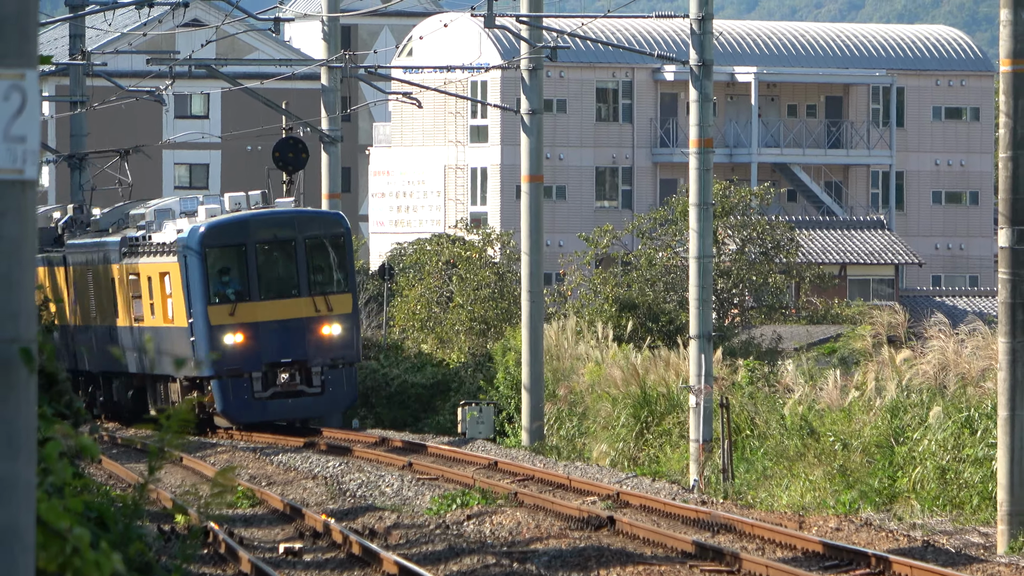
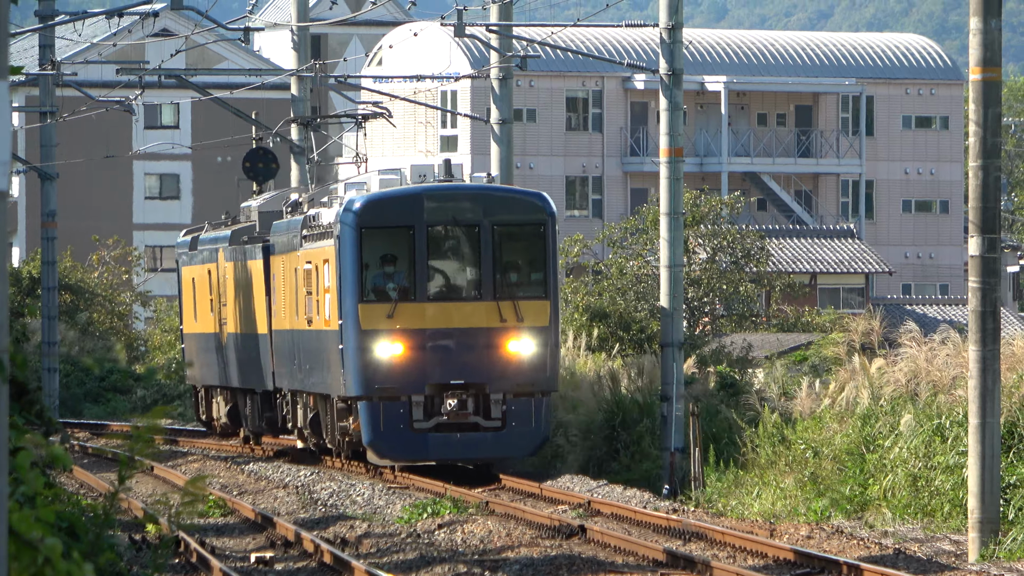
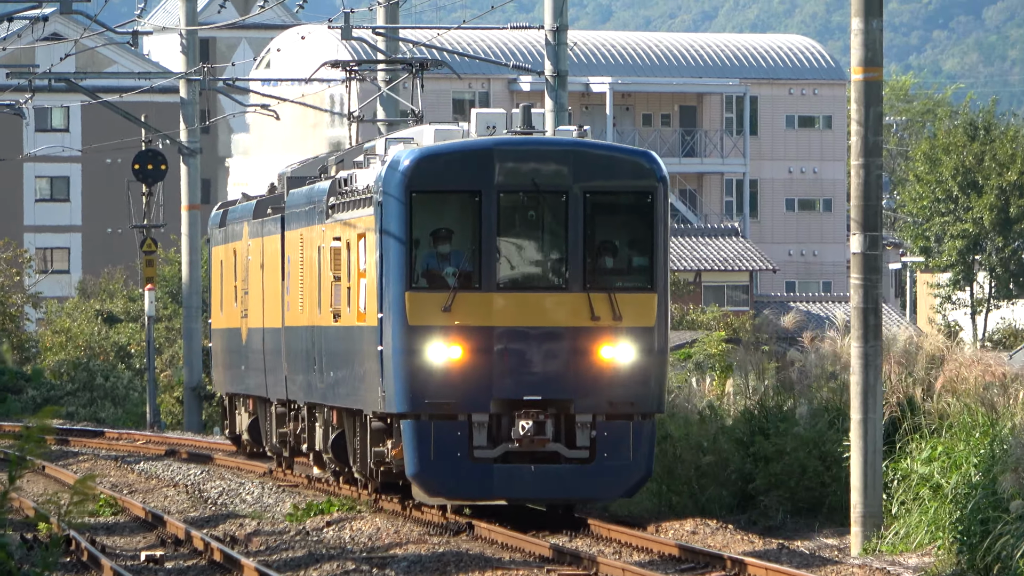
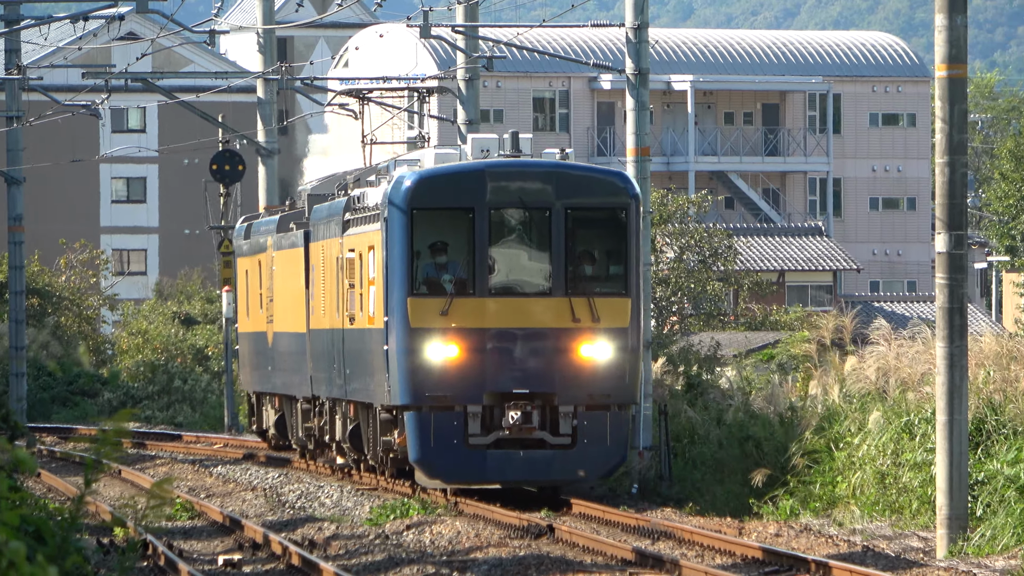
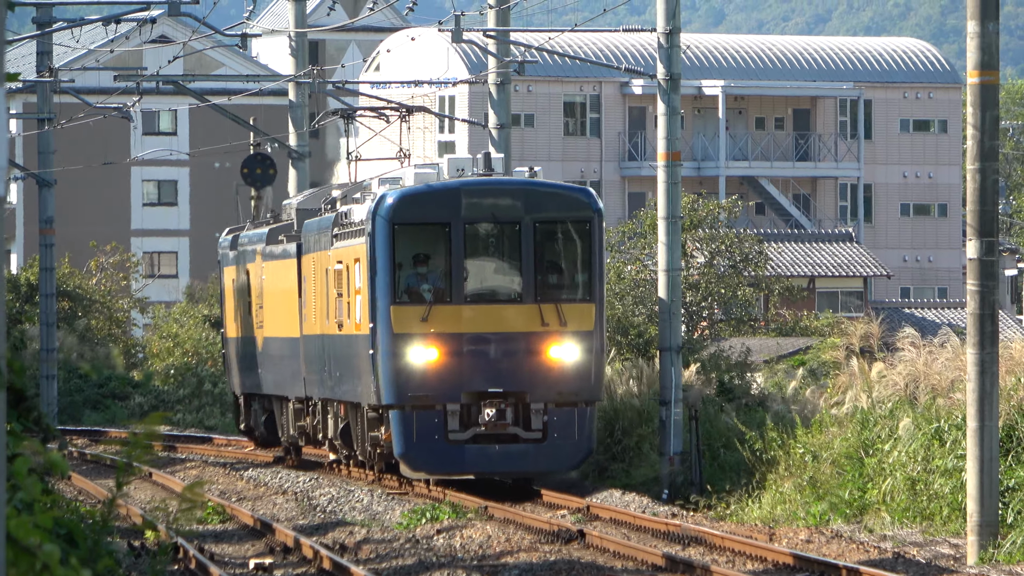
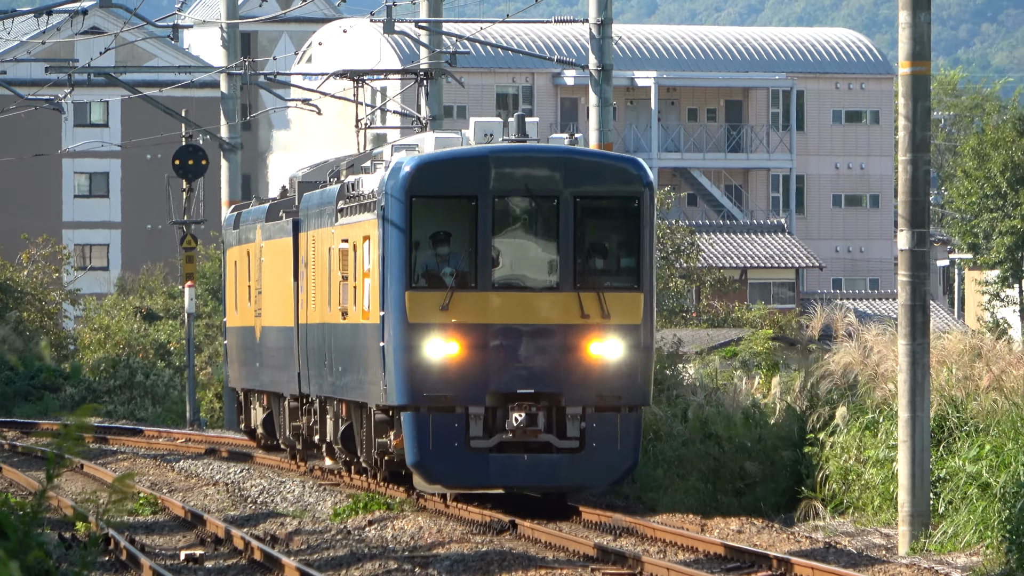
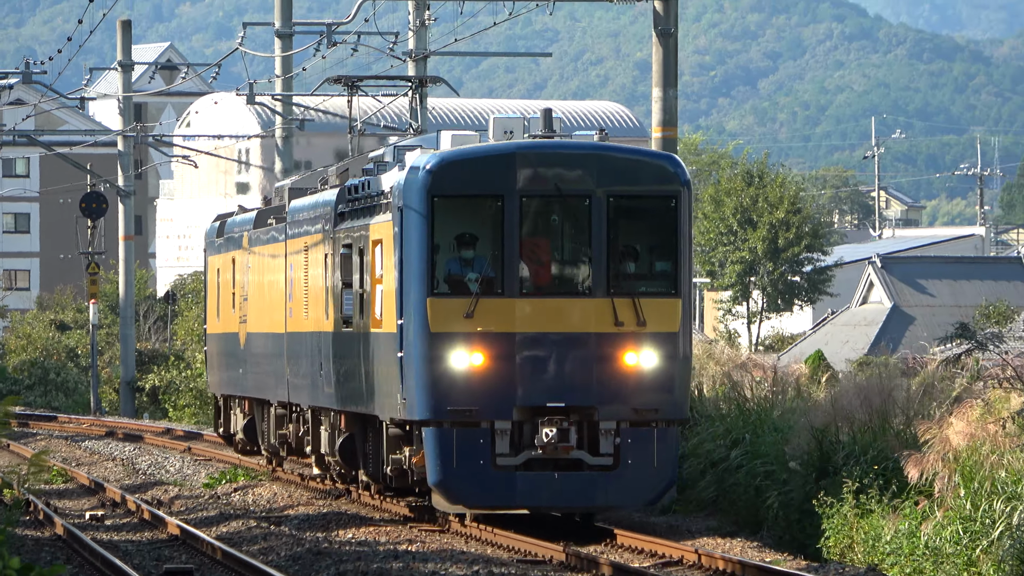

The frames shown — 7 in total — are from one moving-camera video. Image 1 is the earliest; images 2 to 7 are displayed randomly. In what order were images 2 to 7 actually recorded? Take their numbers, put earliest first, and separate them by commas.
2, 5, 4, 6, 3, 7
